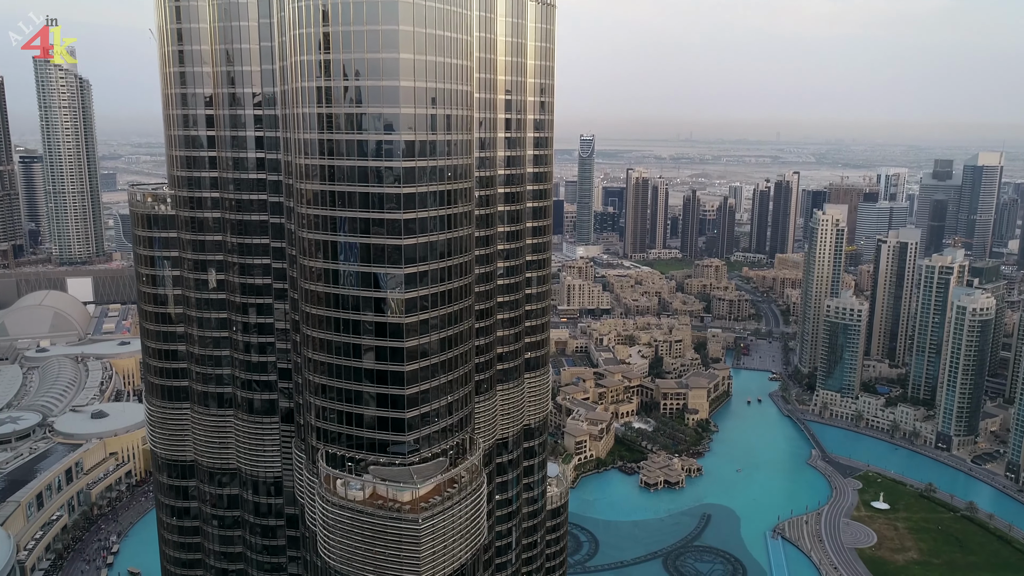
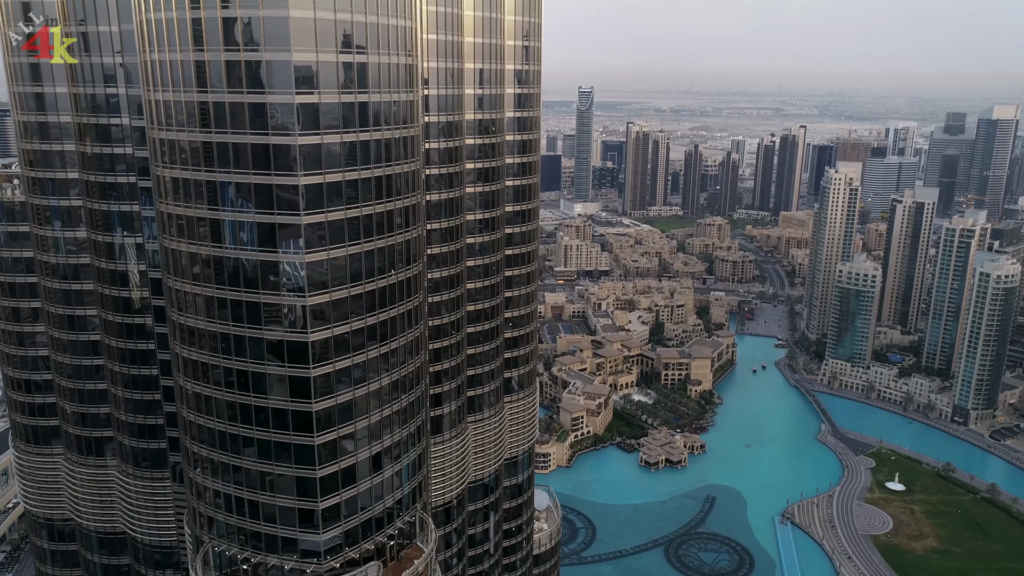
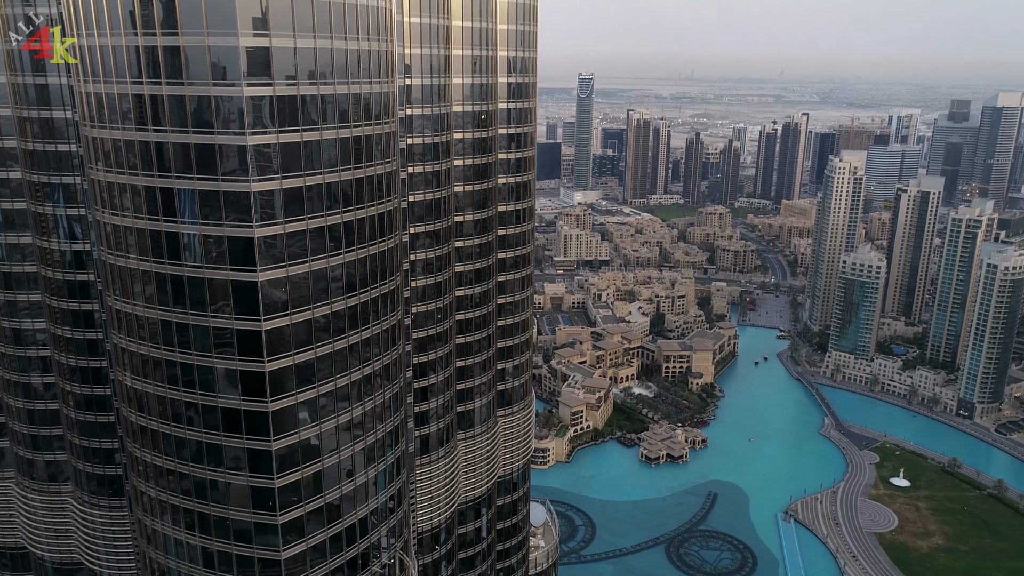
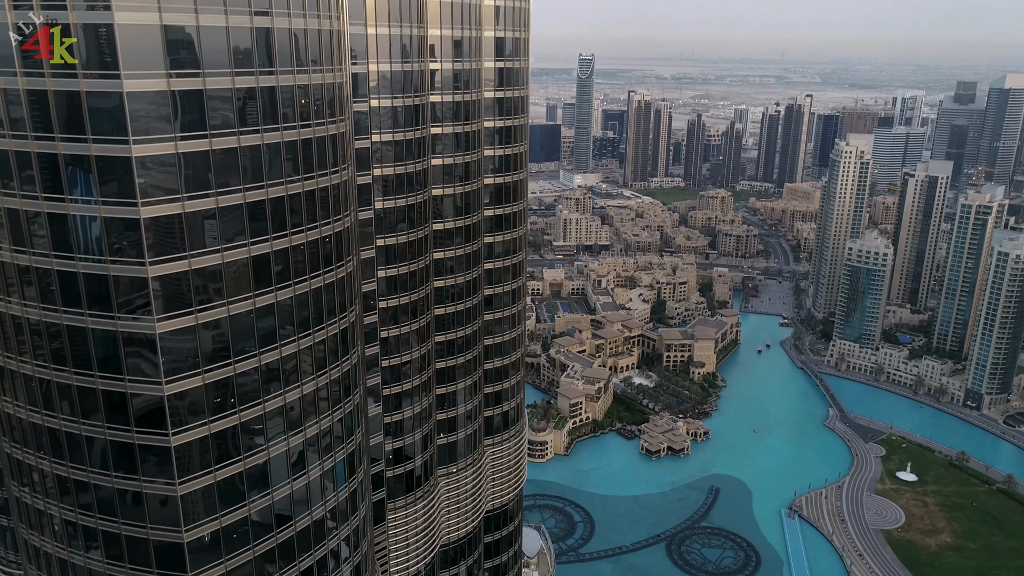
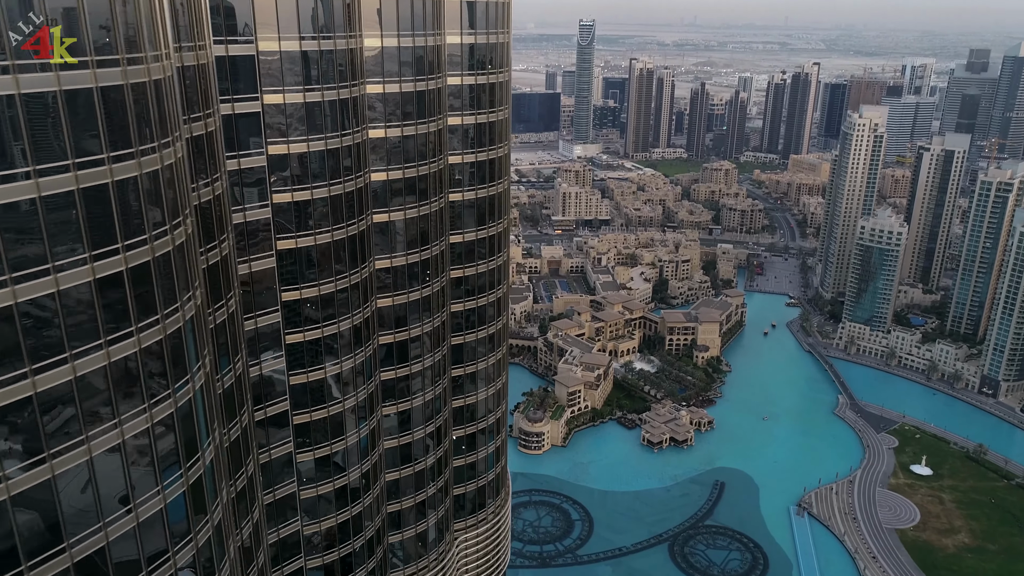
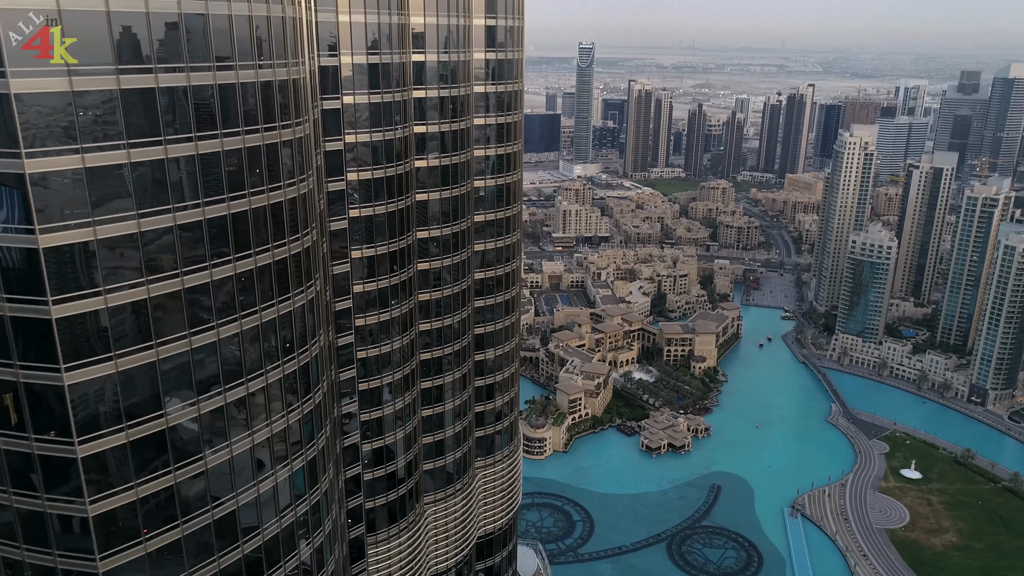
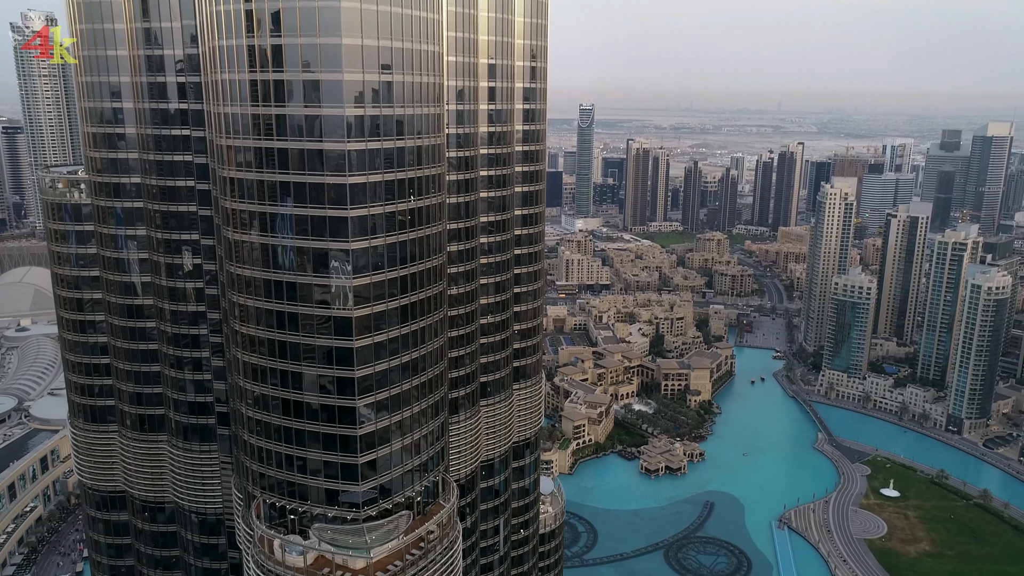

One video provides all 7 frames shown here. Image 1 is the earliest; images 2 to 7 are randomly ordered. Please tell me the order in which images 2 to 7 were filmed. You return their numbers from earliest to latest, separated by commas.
7, 2, 3, 4, 6, 5
